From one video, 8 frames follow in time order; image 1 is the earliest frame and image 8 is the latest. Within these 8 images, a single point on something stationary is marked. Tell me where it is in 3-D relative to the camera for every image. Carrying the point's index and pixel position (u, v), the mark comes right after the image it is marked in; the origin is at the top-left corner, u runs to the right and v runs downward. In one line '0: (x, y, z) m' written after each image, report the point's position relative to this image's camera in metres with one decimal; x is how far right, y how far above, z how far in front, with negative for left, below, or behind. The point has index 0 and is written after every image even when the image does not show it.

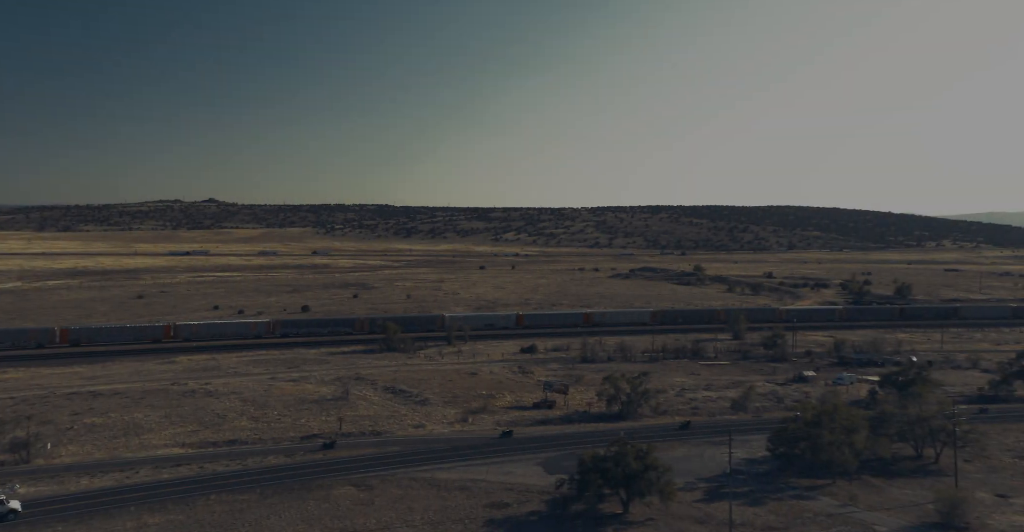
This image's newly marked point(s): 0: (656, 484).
0: (+3.7, -5.6, +19.3) m
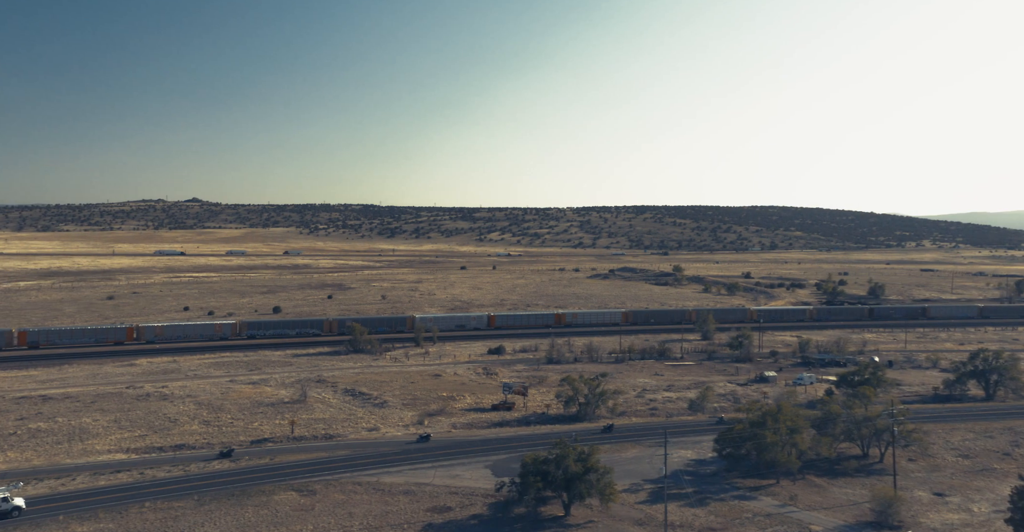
0: (+2.2, -5.7, +19.4) m
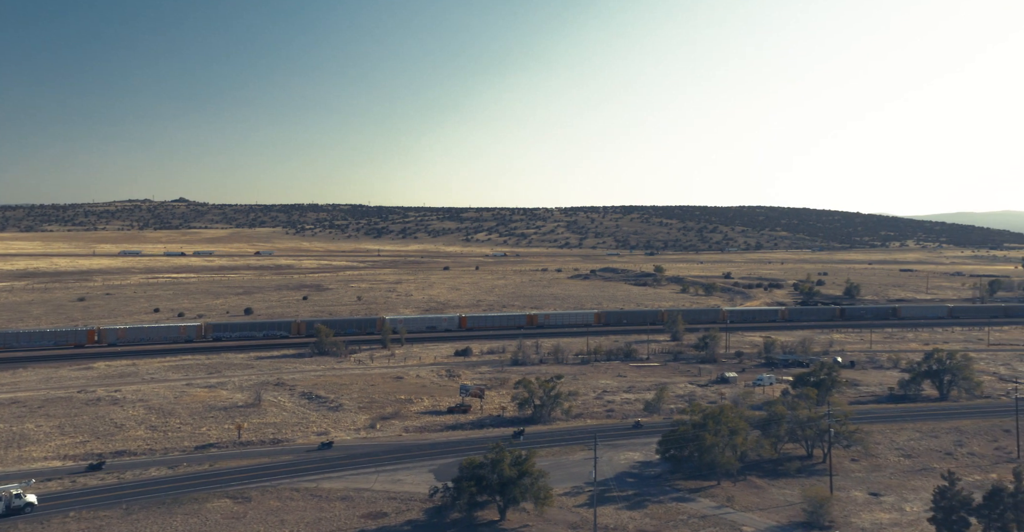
0: (+0.5, -5.8, +19.5) m
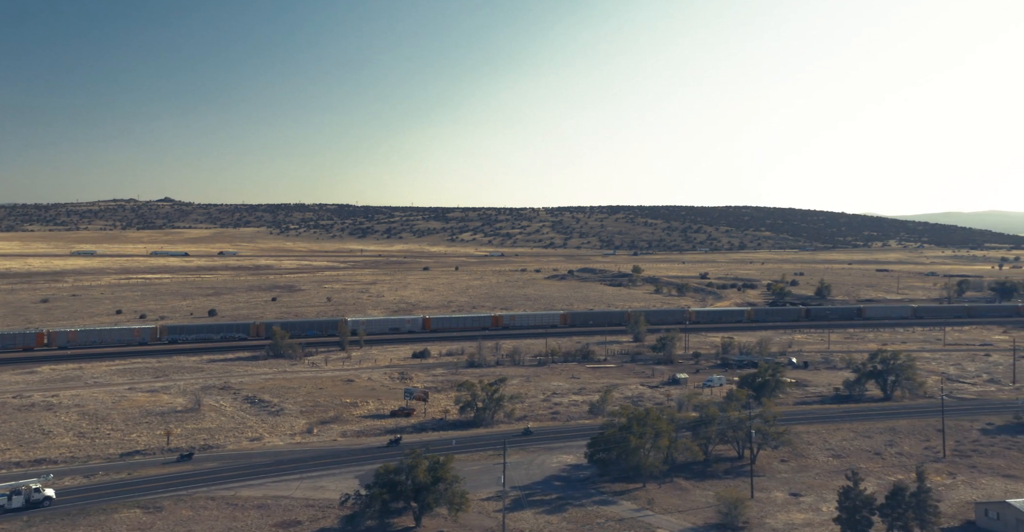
0: (-1.8, -6.0, +19.5) m
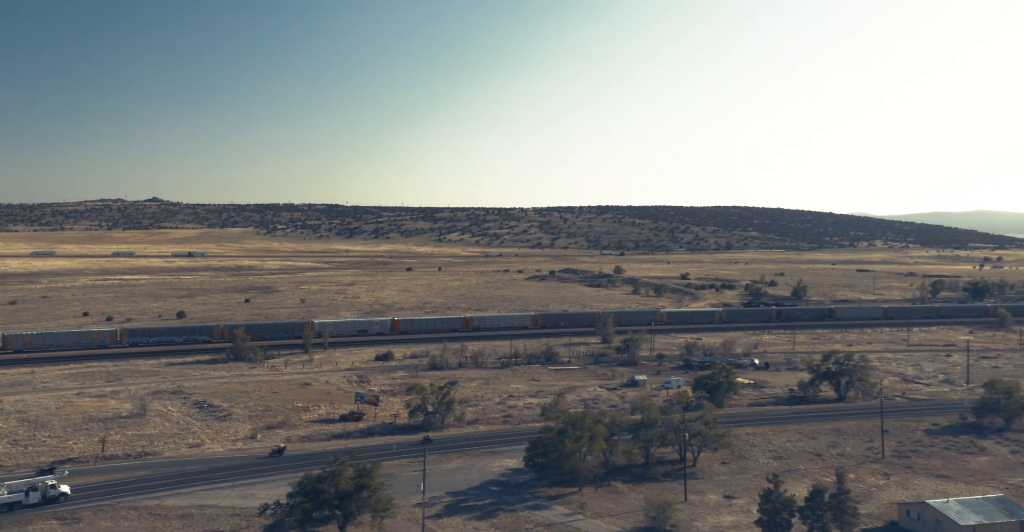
0: (-3.7, -6.1, +19.4) m
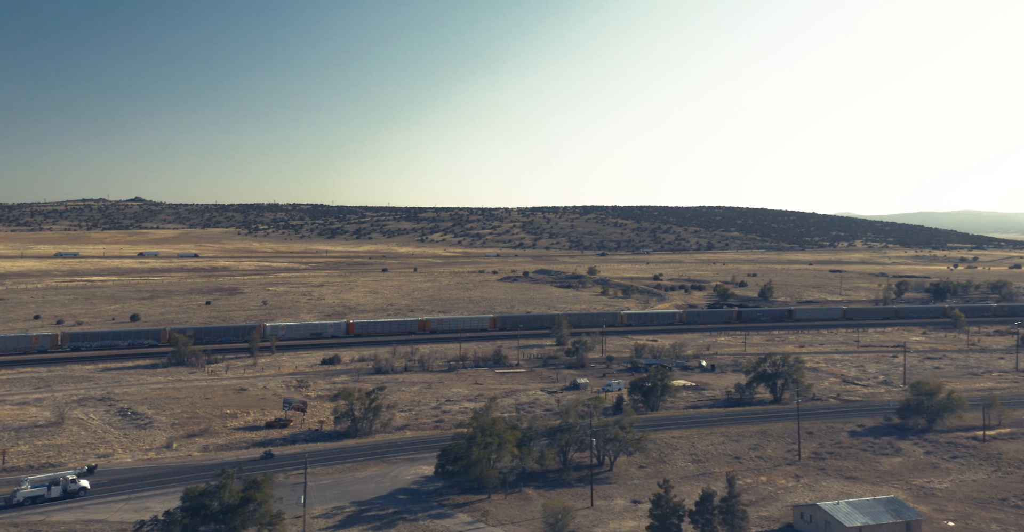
0: (-6.5, -6.4, +19.1) m
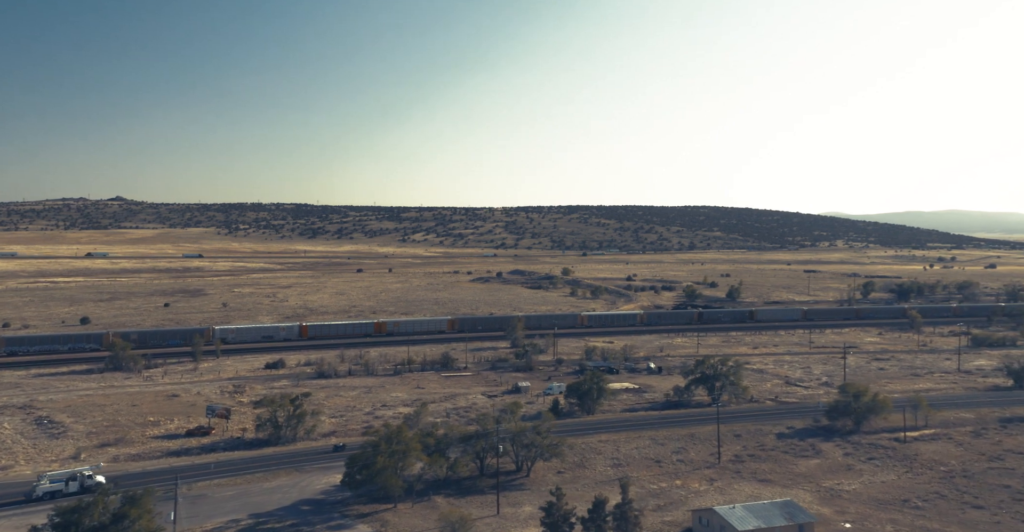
0: (-9.4, -6.6, +18.5) m
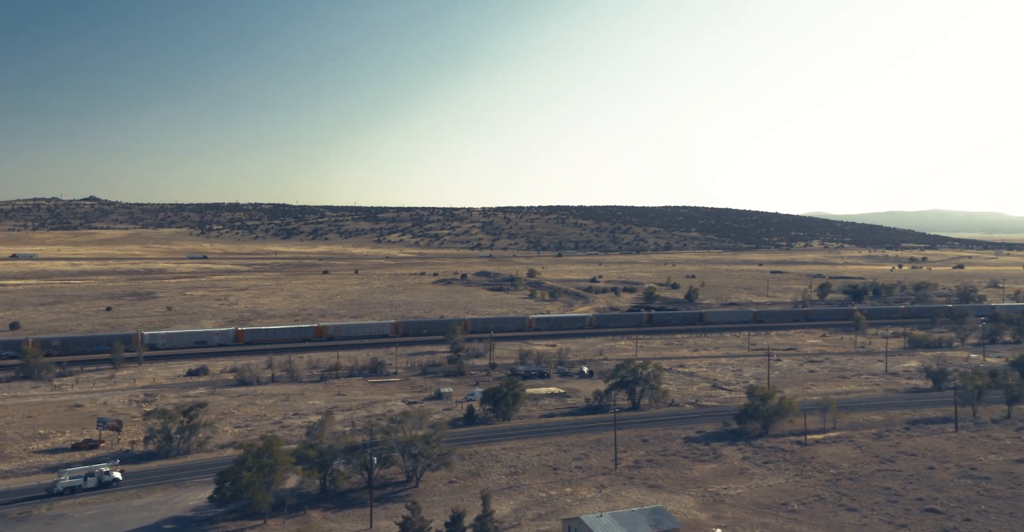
0: (-13.1, -6.8, +17.6) m
